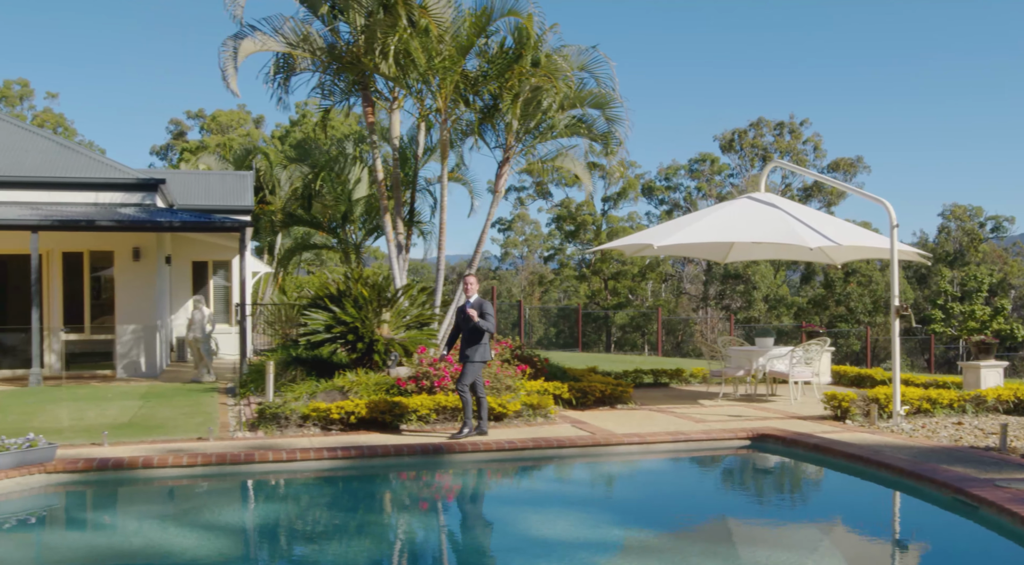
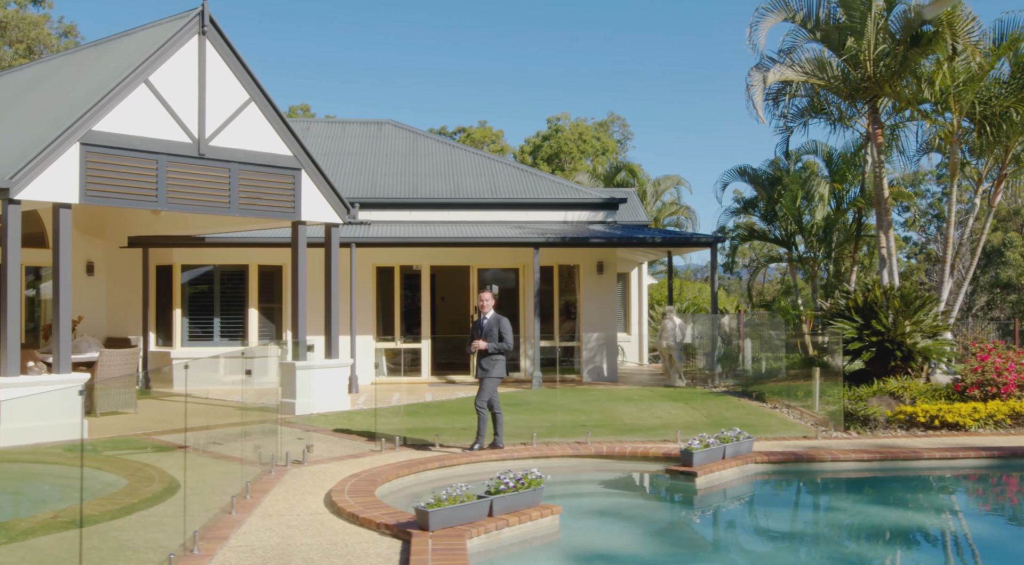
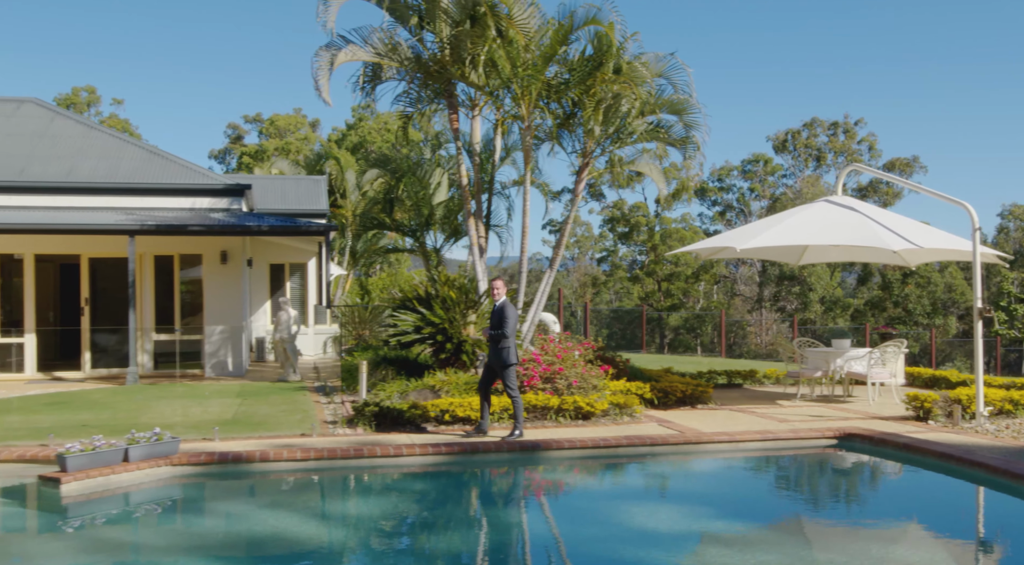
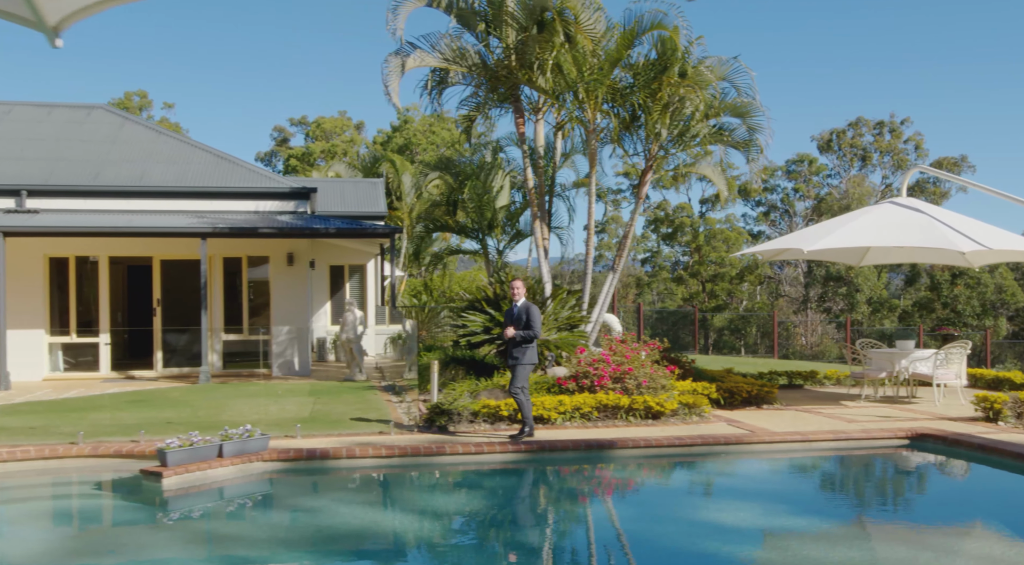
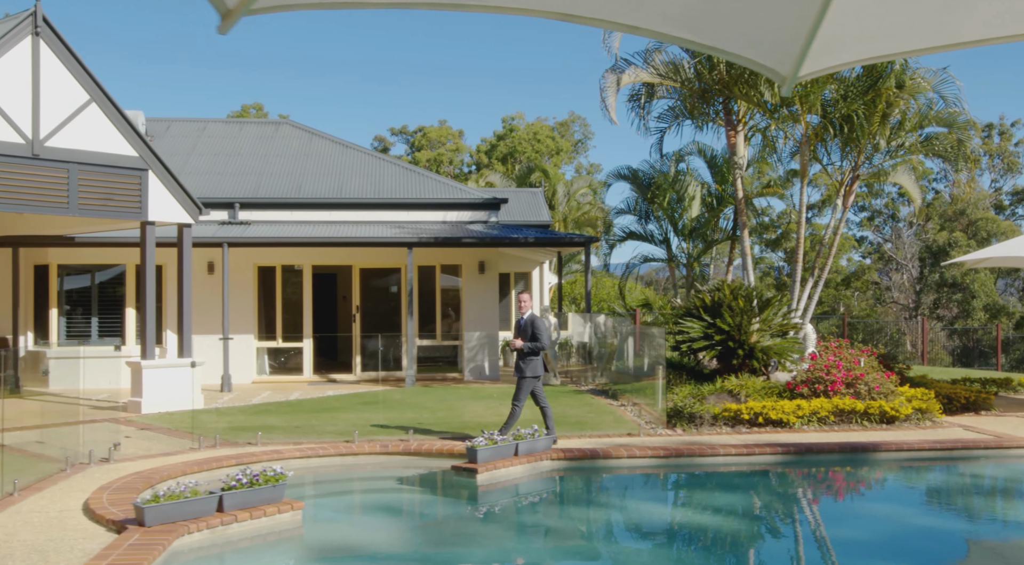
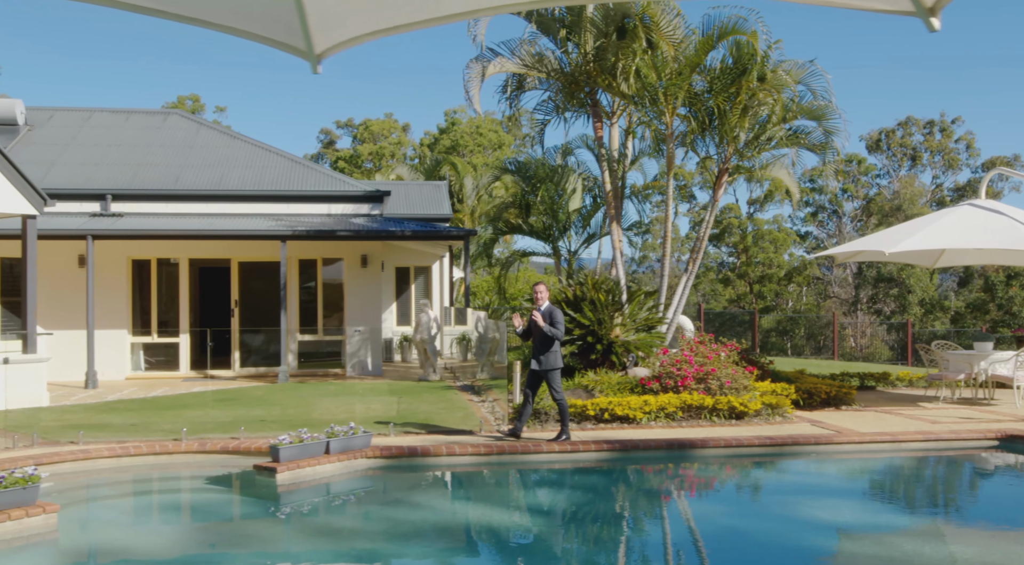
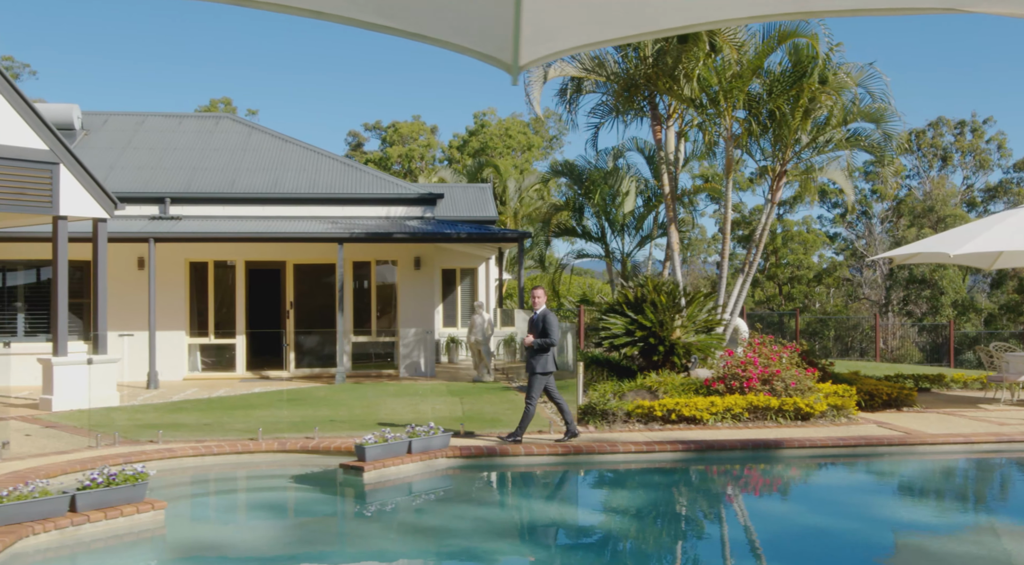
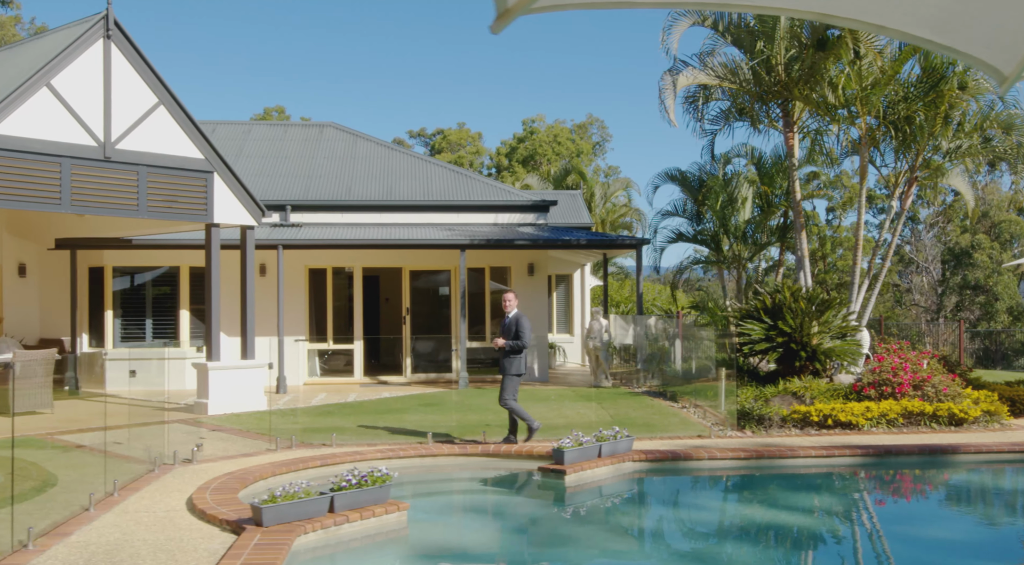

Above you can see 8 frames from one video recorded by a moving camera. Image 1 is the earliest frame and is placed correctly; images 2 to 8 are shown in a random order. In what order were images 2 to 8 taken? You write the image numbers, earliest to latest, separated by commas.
3, 4, 6, 7, 5, 8, 2
